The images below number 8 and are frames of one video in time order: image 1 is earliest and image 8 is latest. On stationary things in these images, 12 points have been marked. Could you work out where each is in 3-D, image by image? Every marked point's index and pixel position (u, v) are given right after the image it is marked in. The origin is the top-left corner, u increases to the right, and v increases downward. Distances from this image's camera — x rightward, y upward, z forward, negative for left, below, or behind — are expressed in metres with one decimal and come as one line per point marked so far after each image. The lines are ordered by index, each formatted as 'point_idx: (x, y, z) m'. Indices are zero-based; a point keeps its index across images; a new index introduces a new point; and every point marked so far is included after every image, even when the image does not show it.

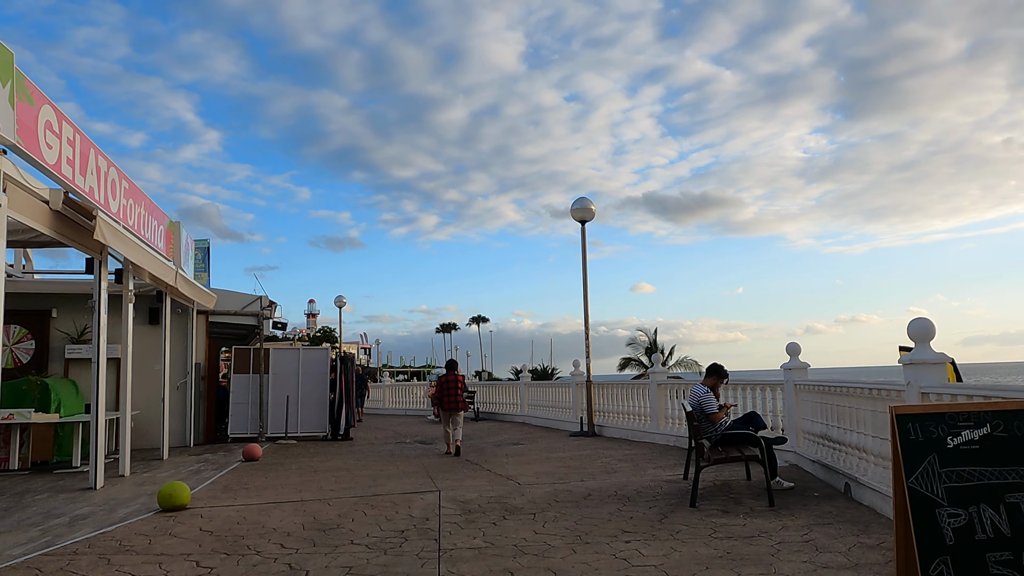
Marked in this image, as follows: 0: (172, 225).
0: (-5.8, +1.1, +13.0) m
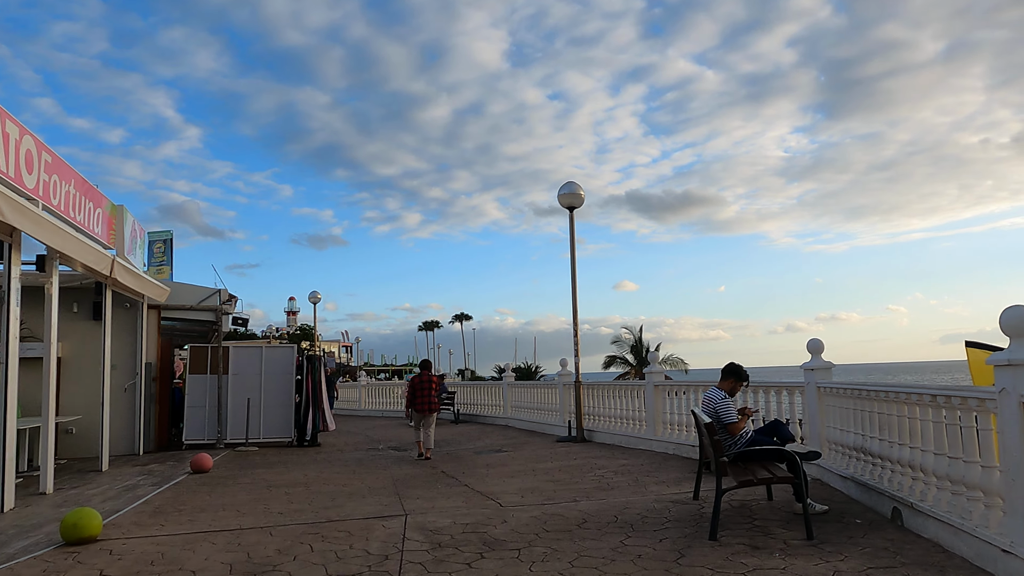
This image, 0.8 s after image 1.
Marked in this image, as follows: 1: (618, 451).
0: (-6.1, +1.2, +11.6) m
1: (+1.5, -2.4, +11.2) m
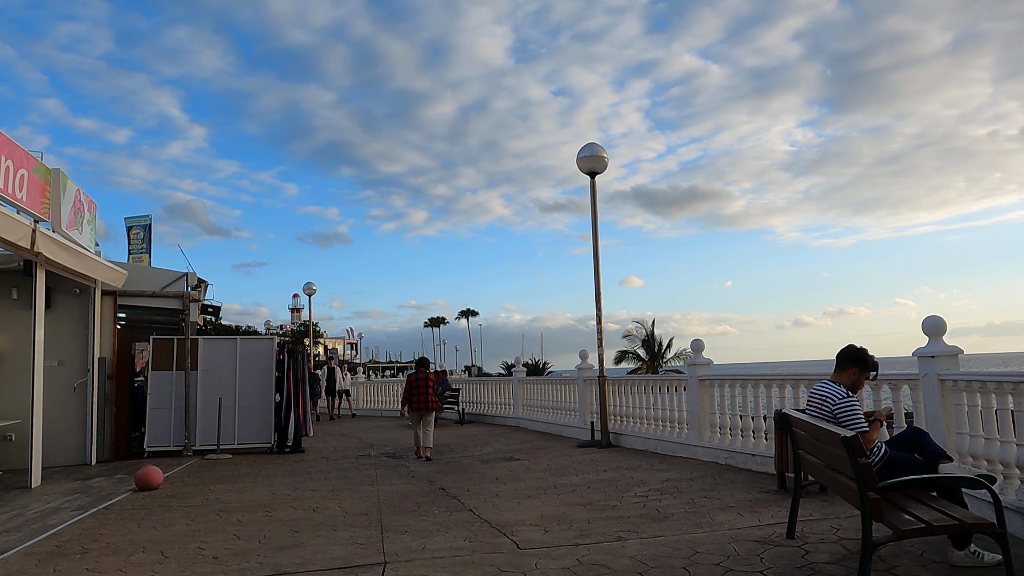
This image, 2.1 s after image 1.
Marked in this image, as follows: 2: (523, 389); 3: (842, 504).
0: (-5.9, +1.5, +9.7) m
1: (+1.7, -2.1, +9.2) m
2: (+0.2, -2.0, +15.5) m
3: (+2.6, -1.7, +6.0) m
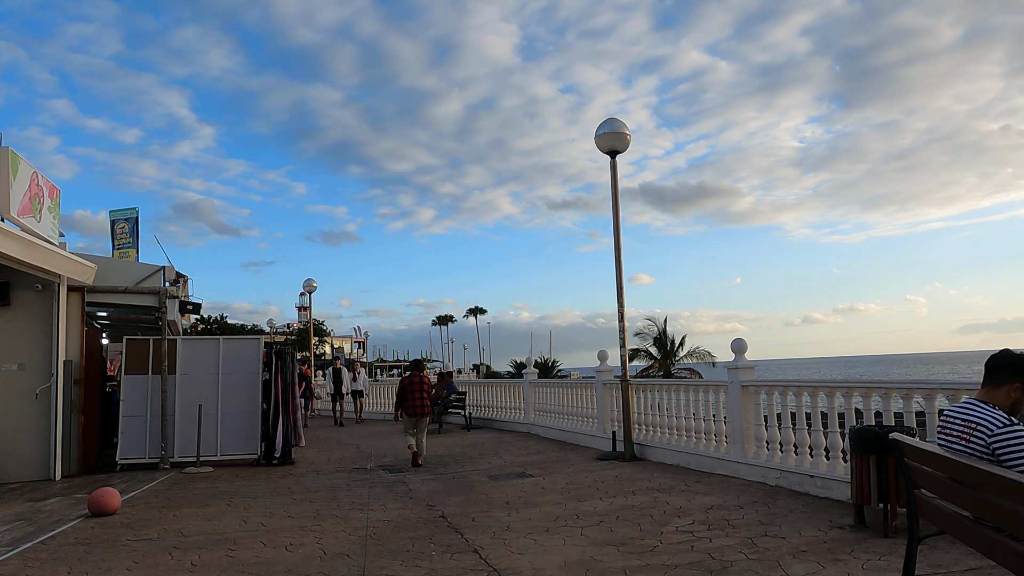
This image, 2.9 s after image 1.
0: (-5.8, +1.5, +8.5) m
1: (+1.9, -2.0, +7.9) m
2: (+0.4, -1.9, +14.2) m
3: (+2.7, -1.6, +4.7) m
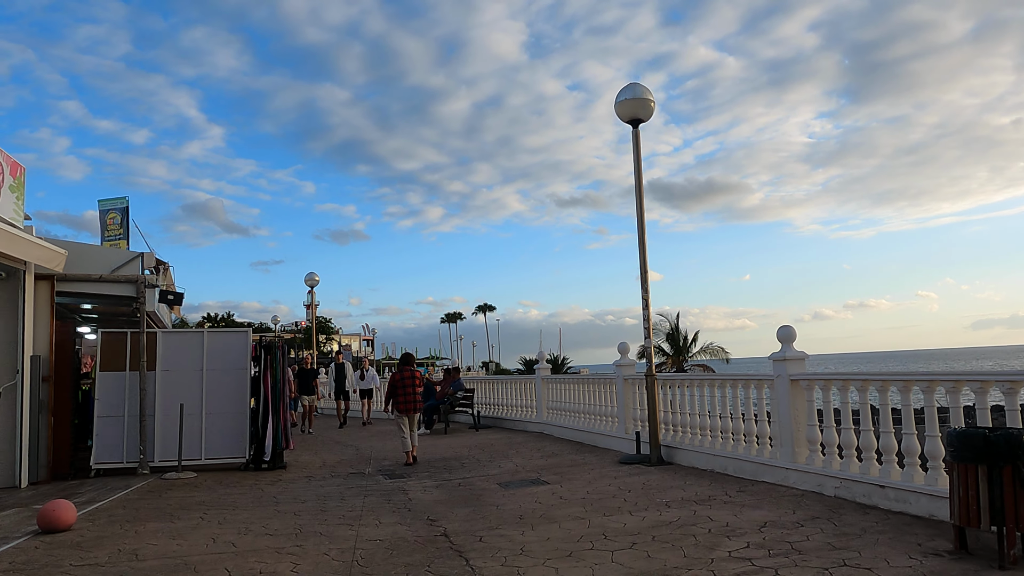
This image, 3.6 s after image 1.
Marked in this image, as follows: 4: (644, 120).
0: (-5.7, +1.7, +7.5) m
1: (+2.0, -1.8, +6.8) m
2: (+0.6, -1.7, +13.2) m
3: (+2.8, -1.4, +3.6) m
4: (+1.6, +2.1, +9.5) m
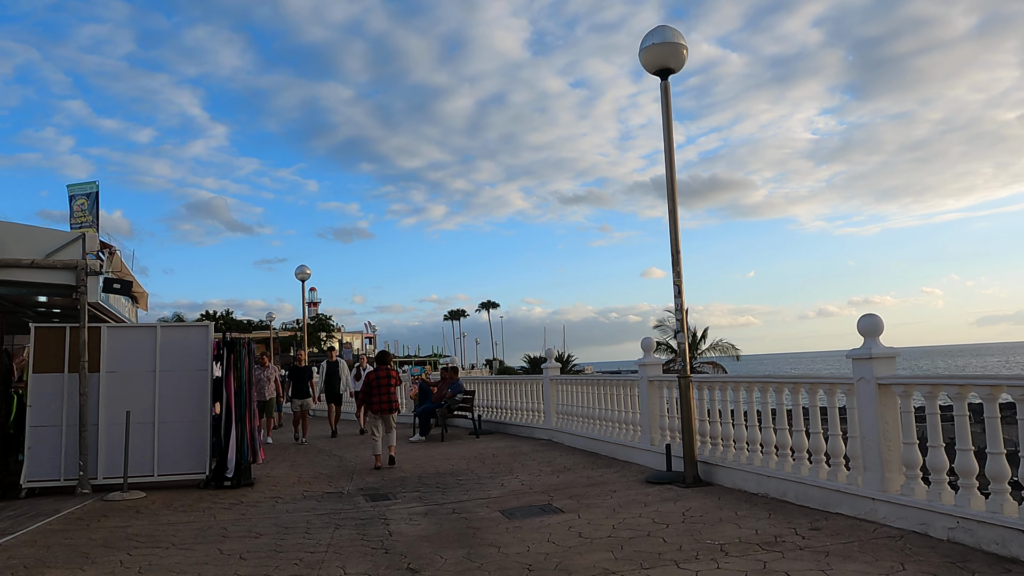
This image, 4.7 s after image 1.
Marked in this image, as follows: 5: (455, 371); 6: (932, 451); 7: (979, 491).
0: (-5.6, +1.8, +6.0) m
1: (+2.0, -1.6, +5.3) m
2: (+0.7, -1.6, +11.6) m
3: (+2.8, -1.3, +2.0) m
4: (+1.7, +2.2, +7.9) m
5: (-1.1, -1.5, +14.2) m
6: (+2.7, -1.1, +5.0) m
7: (+2.8, -1.2, +4.7) m
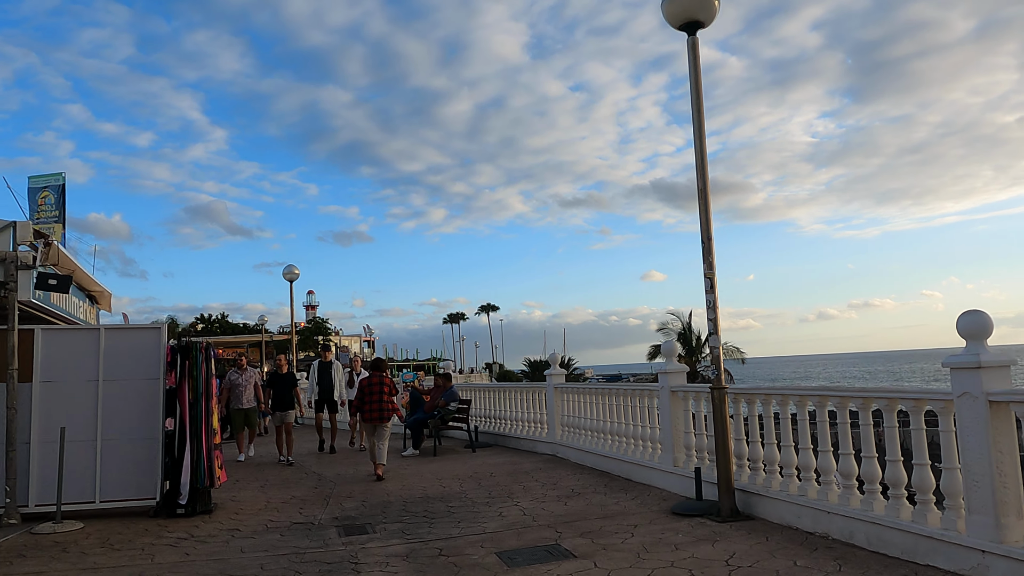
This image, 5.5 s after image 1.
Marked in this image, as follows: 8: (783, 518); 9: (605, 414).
0: (-5.6, +1.9, +4.7) m
1: (+2.0, -1.6, +4.0) m
2: (+0.7, -1.5, +10.4) m
3: (+2.8, -1.2, +0.8) m
4: (+1.7, +2.3, +6.6) m
5: (-1.1, -1.5, +12.9) m
6: (+2.7, -1.0, +3.7) m
7: (+2.8, -1.2, +3.4) m
8: (+2.0, -1.7, +5.7) m
9: (+1.1, -1.5, +9.0) m
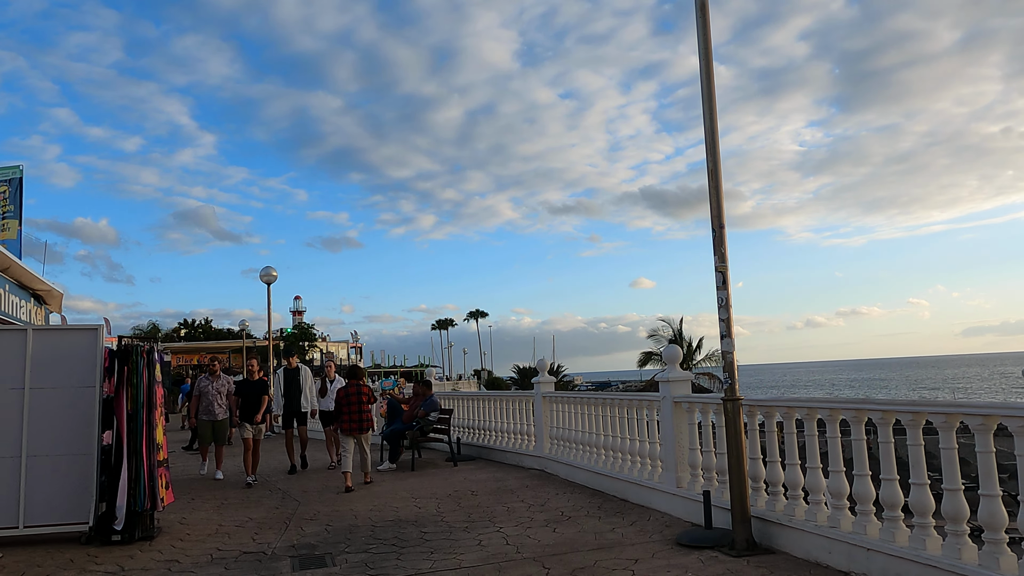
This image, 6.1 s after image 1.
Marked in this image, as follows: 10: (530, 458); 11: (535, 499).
0: (-5.7, +1.9, +3.8) m
1: (+1.9, -1.5, +3.2) m
2: (+0.5, -1.5, +9.5) m
3: (+2.7, -1.1, -0.1) m
4: (+1.5, +2.3, +5.8) m
5: (-1.3, -1.5, +12.0) m
6: (+2.6, -0.9, +2.9) m
7: (+2.7, -1.1, +2.6) m
8: (+1.9, -1.7, +4.9) m
9: (+0.9, -1.5, +8.1) m
10: (+0.3, -2.2, +9.8) m
11: (+0.2, -2.1, +7.8) m
